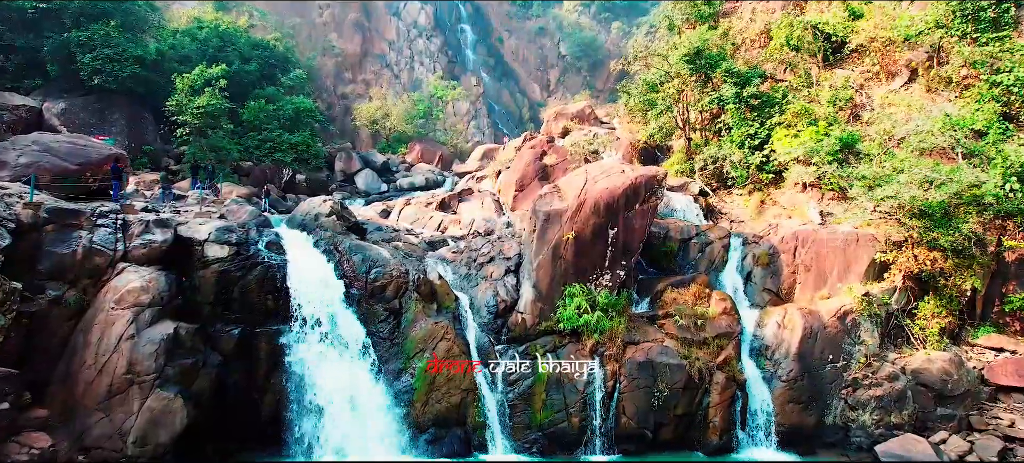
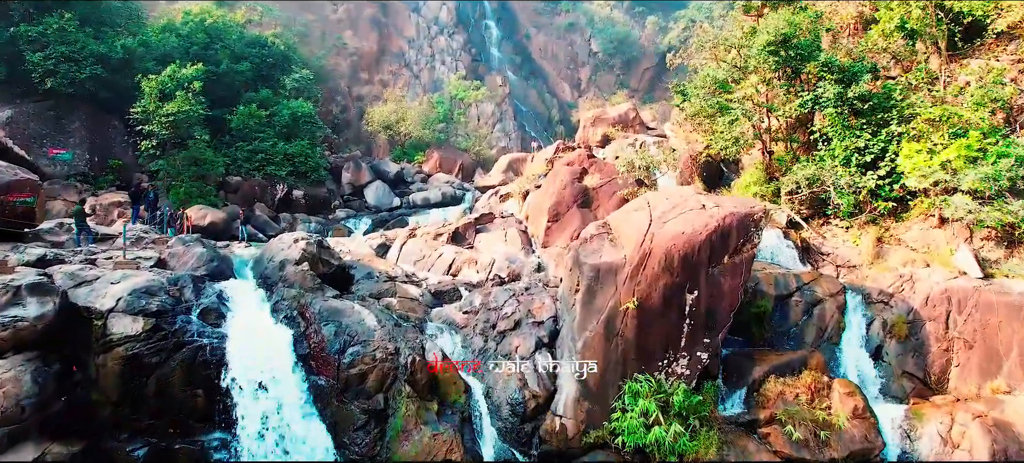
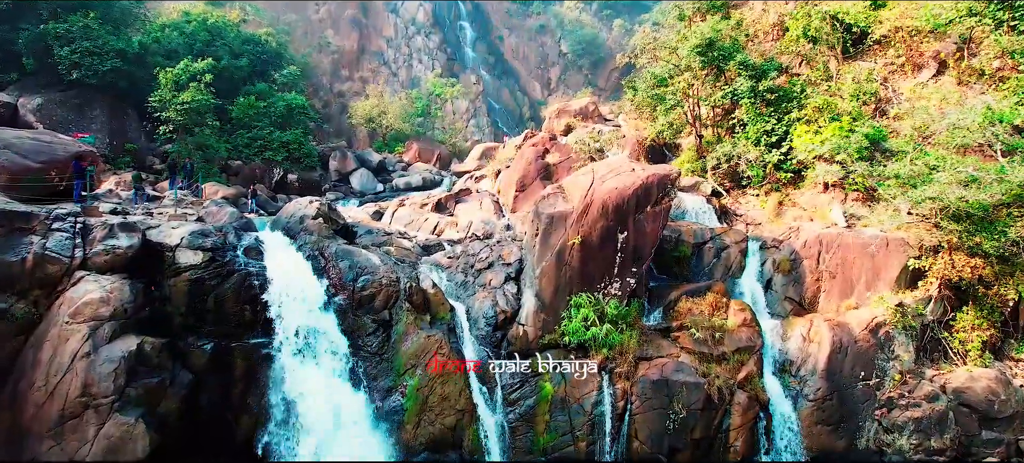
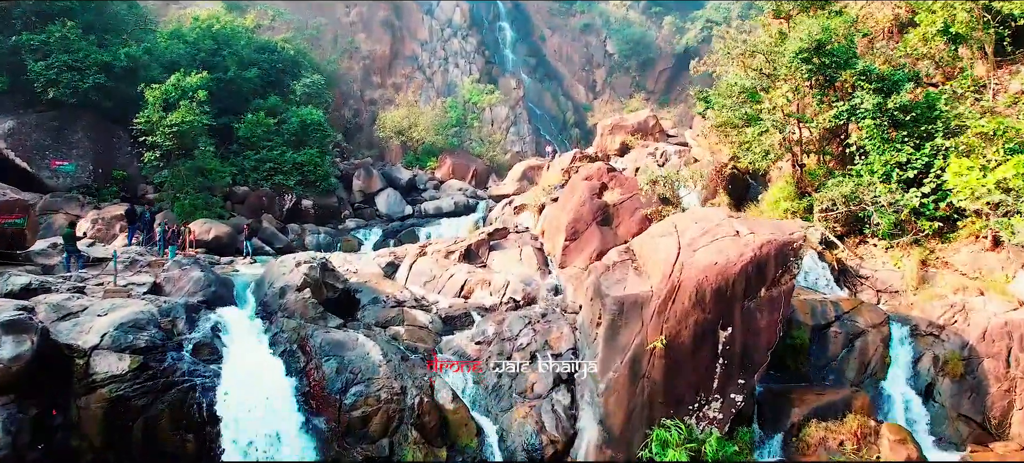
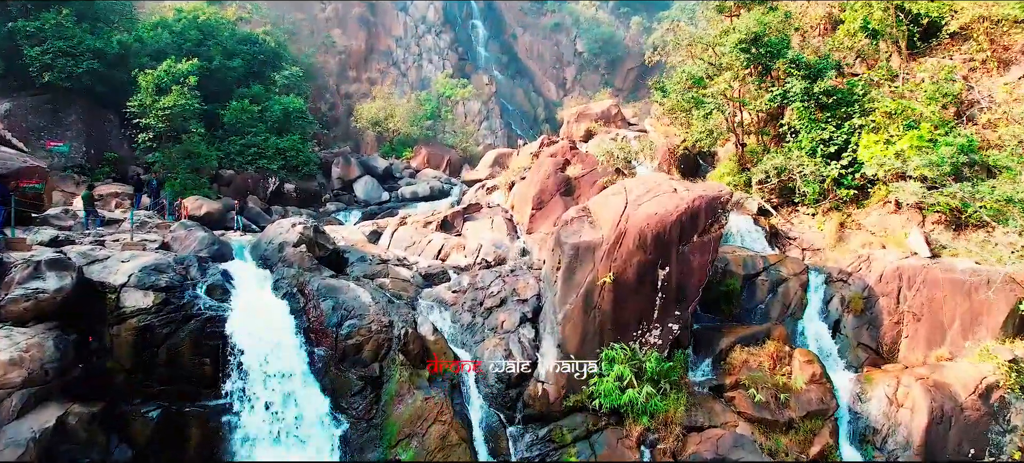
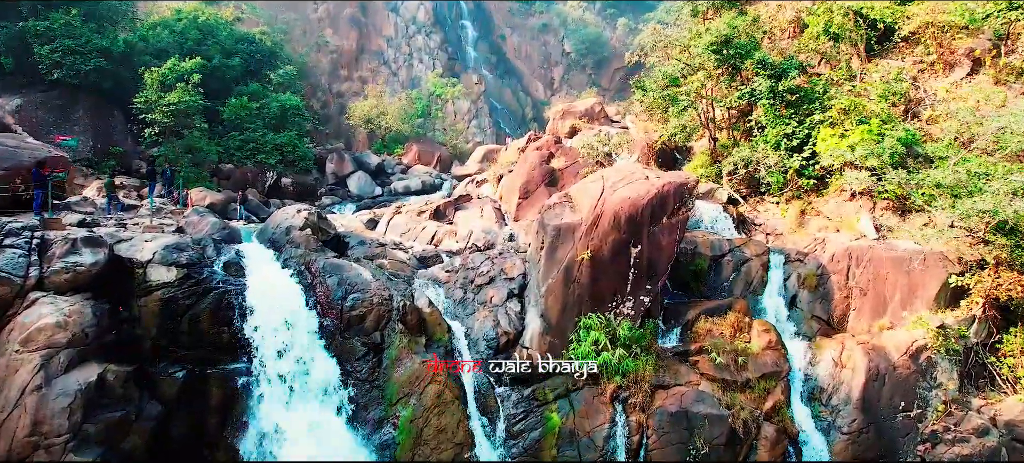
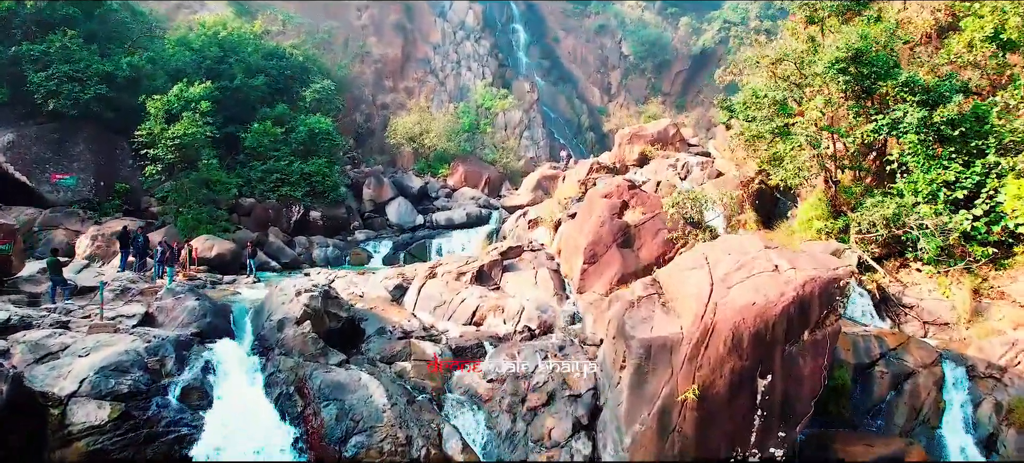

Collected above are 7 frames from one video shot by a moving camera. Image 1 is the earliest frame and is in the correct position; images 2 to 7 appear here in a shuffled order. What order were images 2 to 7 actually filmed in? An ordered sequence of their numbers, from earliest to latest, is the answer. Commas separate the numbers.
3, 6, 5, 2, 4, 7
